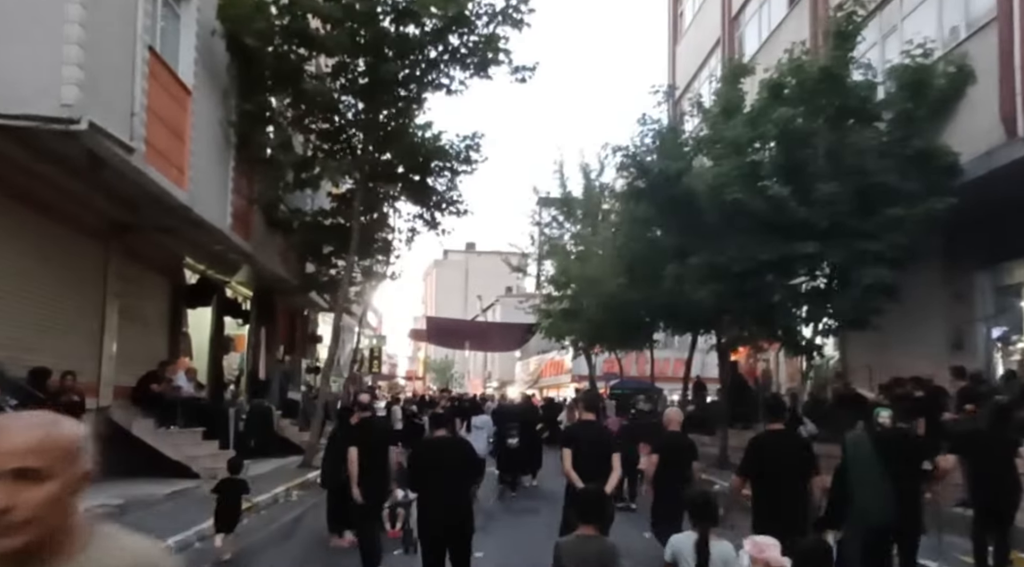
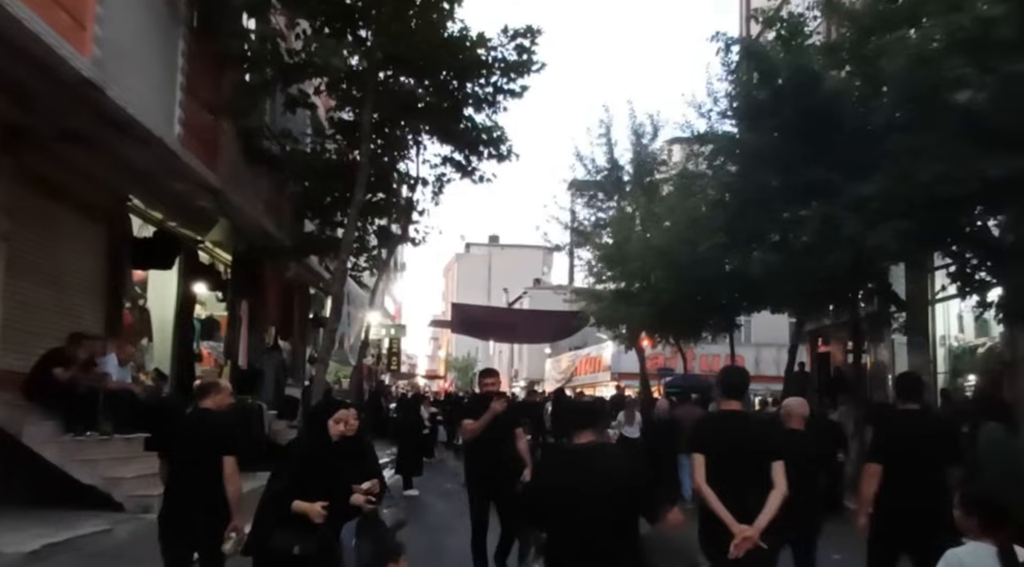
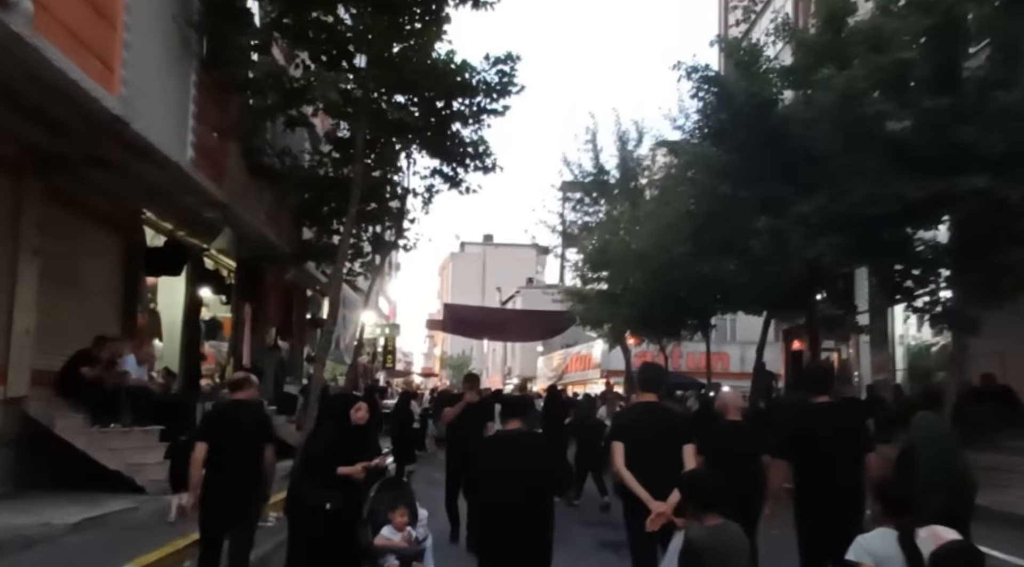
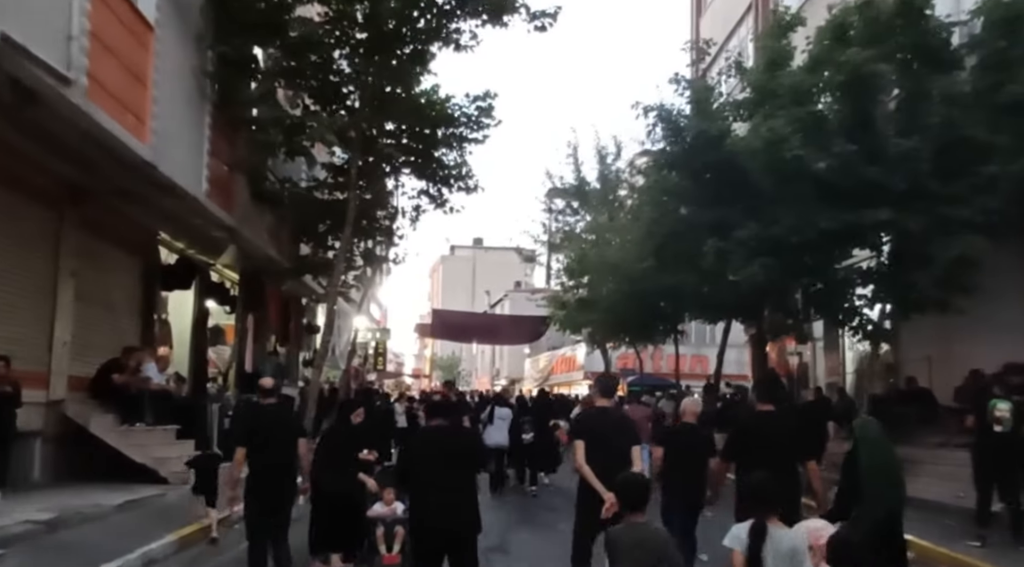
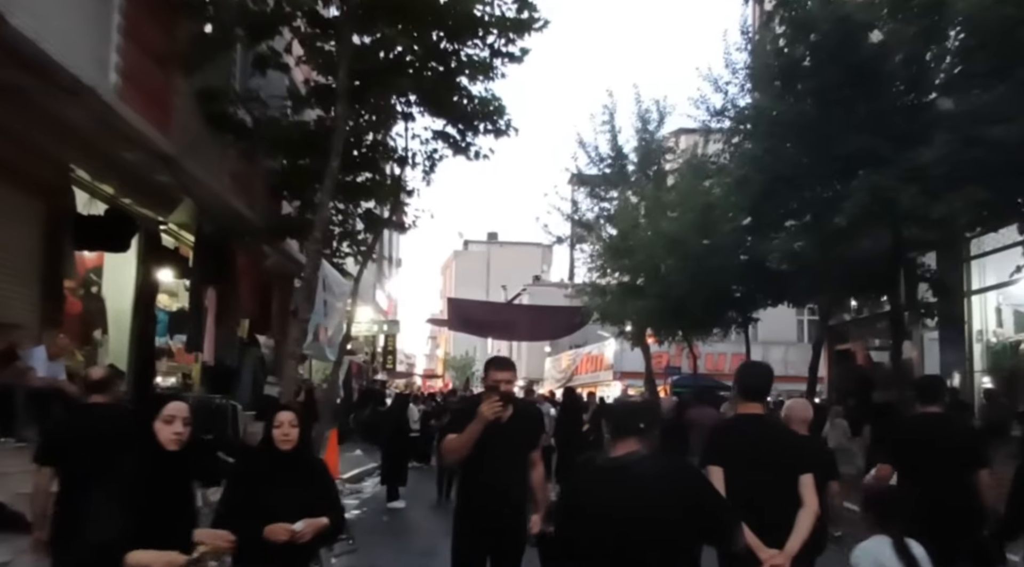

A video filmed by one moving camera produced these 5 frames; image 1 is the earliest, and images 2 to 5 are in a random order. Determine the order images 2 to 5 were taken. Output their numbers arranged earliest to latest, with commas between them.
4, 3, 2, 5
